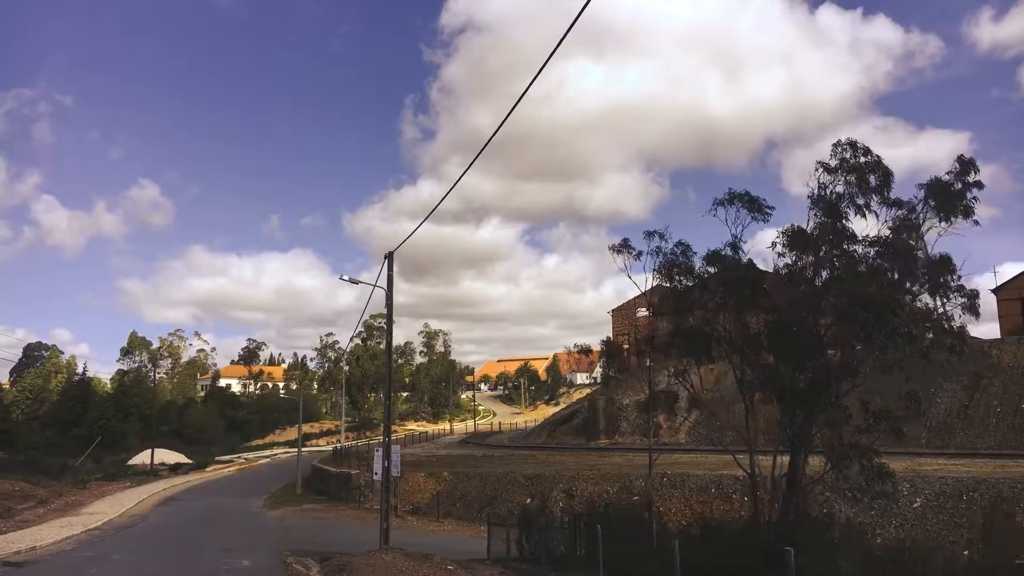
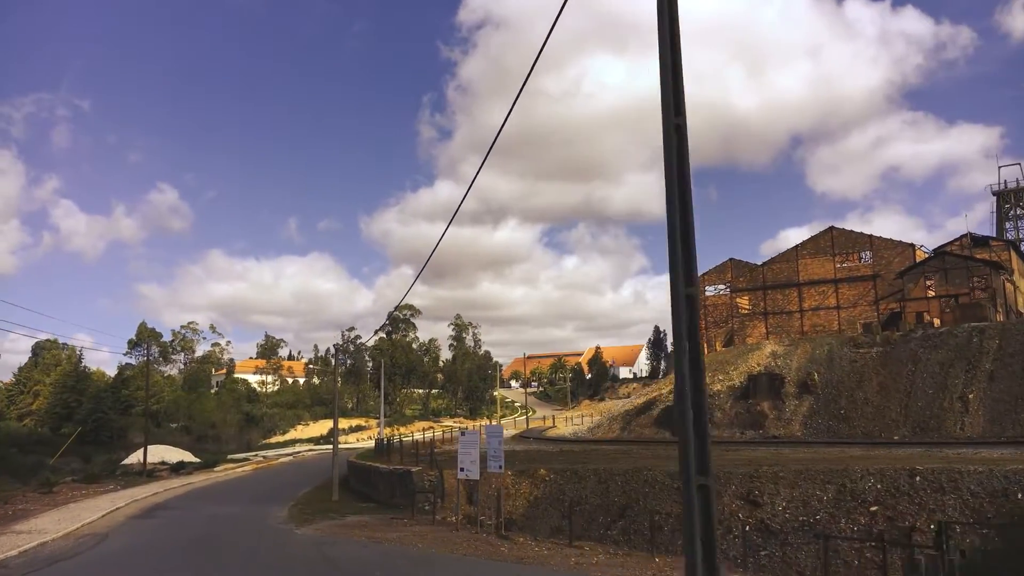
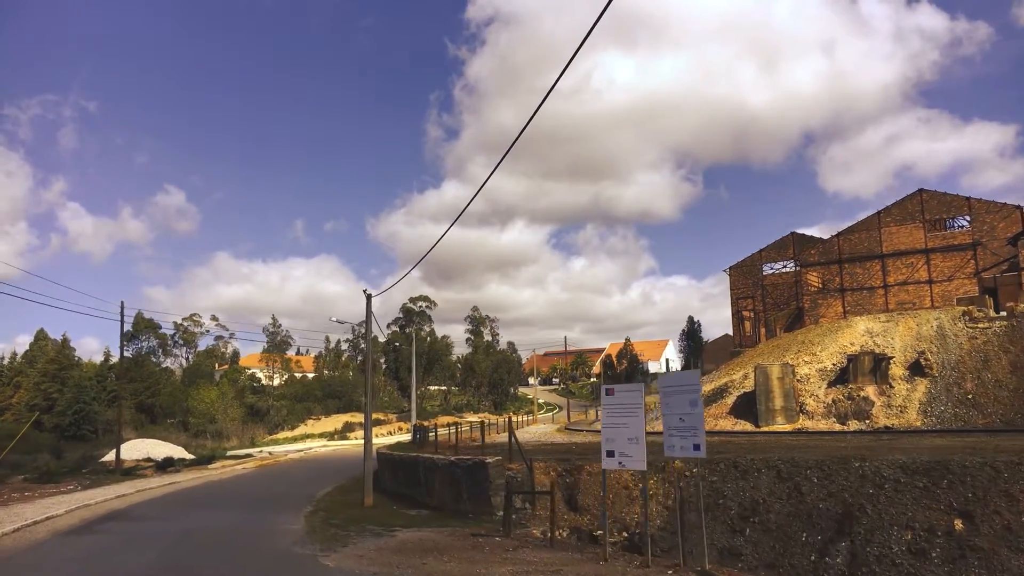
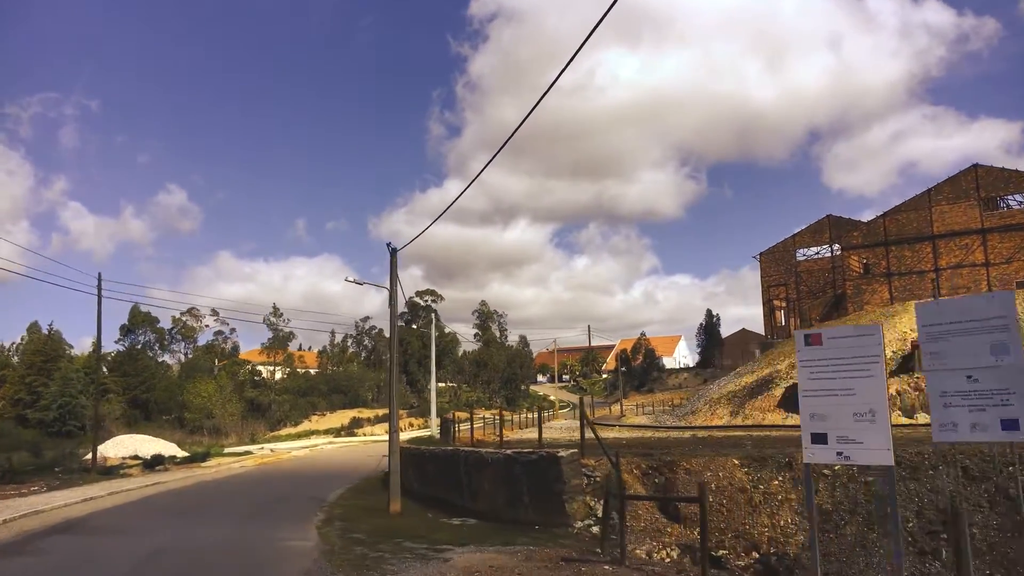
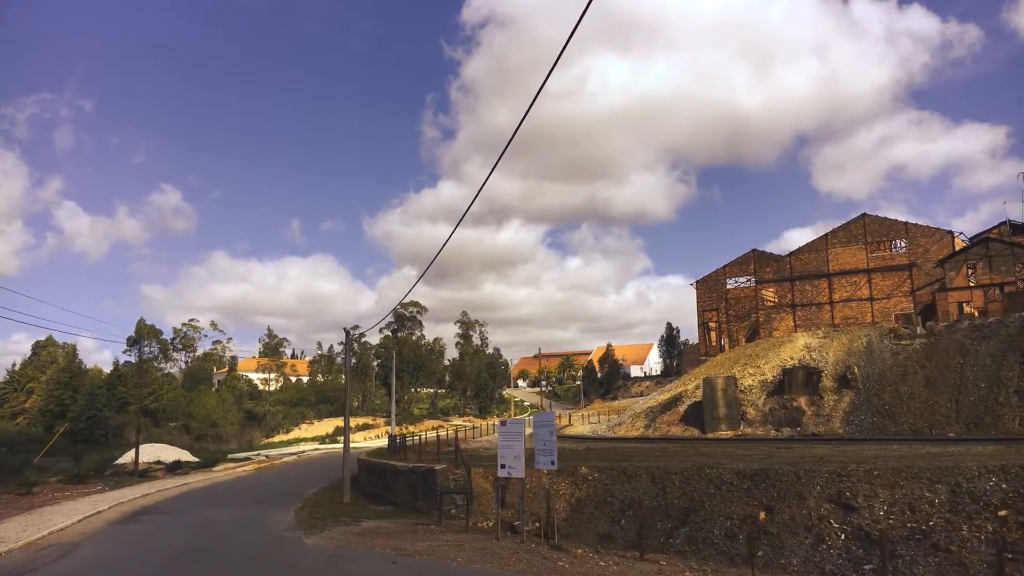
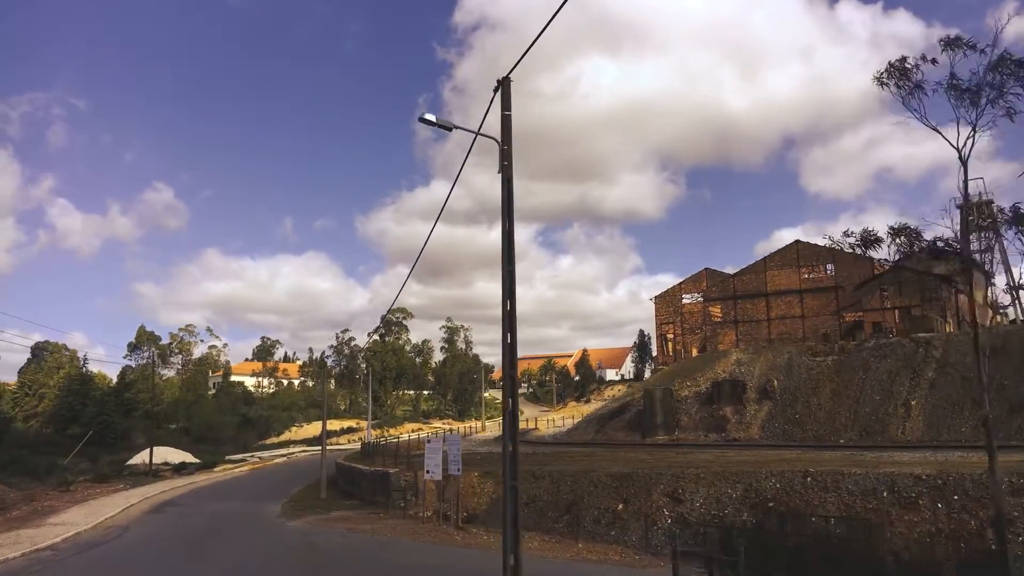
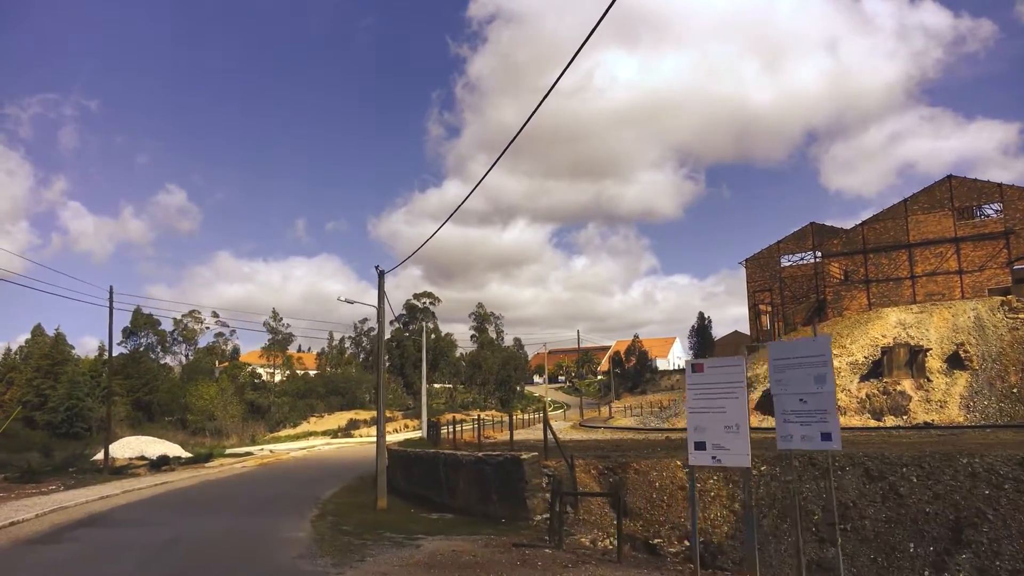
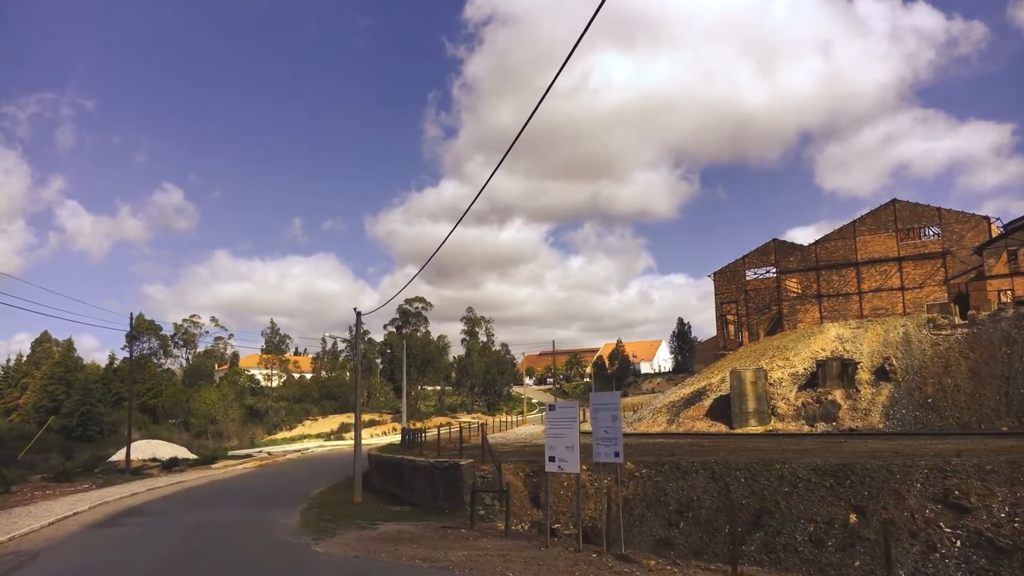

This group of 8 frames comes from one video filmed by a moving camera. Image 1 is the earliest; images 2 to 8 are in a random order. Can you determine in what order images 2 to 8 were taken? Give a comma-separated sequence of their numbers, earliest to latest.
6, 2, 5, 8, 3, 7, 4
